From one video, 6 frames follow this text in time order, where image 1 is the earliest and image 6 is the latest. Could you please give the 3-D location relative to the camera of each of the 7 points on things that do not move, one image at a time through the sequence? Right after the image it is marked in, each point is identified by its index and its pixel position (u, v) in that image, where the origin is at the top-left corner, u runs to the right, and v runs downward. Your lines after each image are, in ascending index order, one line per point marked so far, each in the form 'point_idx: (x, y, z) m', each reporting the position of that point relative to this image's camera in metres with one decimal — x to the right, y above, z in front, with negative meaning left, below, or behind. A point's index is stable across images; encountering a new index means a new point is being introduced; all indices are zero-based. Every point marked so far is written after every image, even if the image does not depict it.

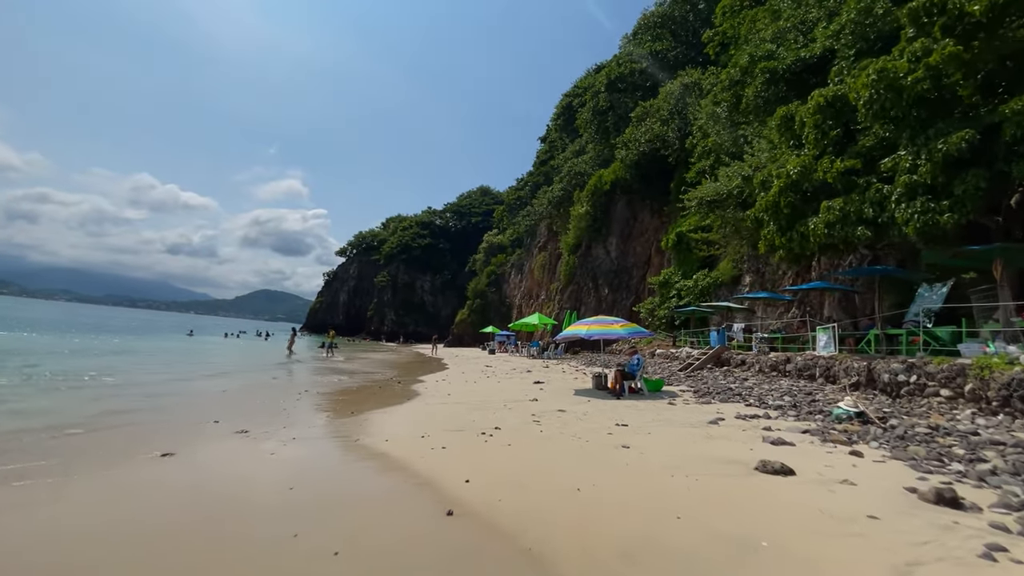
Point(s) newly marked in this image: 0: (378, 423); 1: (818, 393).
0: (-2.7, -2.8, +9.8) m
1: (+7.8, -2.7, +12.4) m
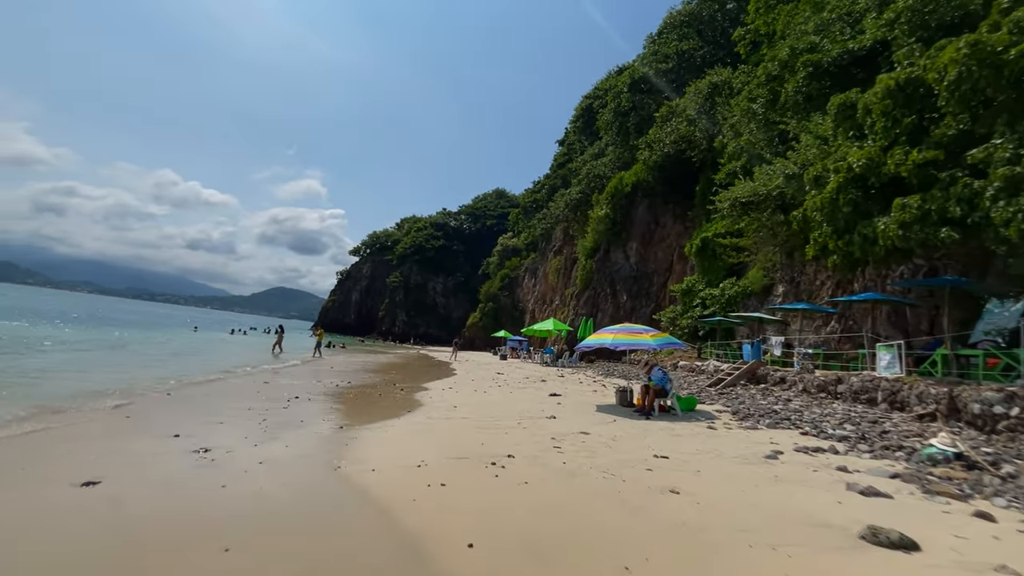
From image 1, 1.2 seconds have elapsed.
0: (-2.4, -2.7, +8.2) m
1: (+8.2, -2.9, +10.5) m
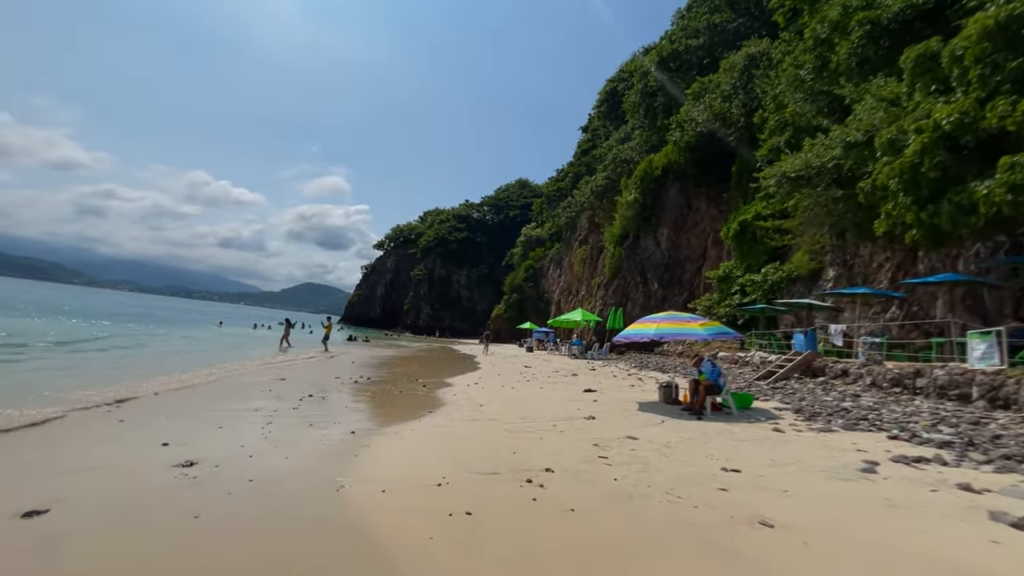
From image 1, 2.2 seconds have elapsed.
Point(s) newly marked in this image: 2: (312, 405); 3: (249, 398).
0: (-1.9, -2.4, +7.1) m
1: (+8.8, -2.5, +8.9) m
2: (-4.5, -2.6, +10.8) m
3: (-6.0, -2.6, +11.1) m
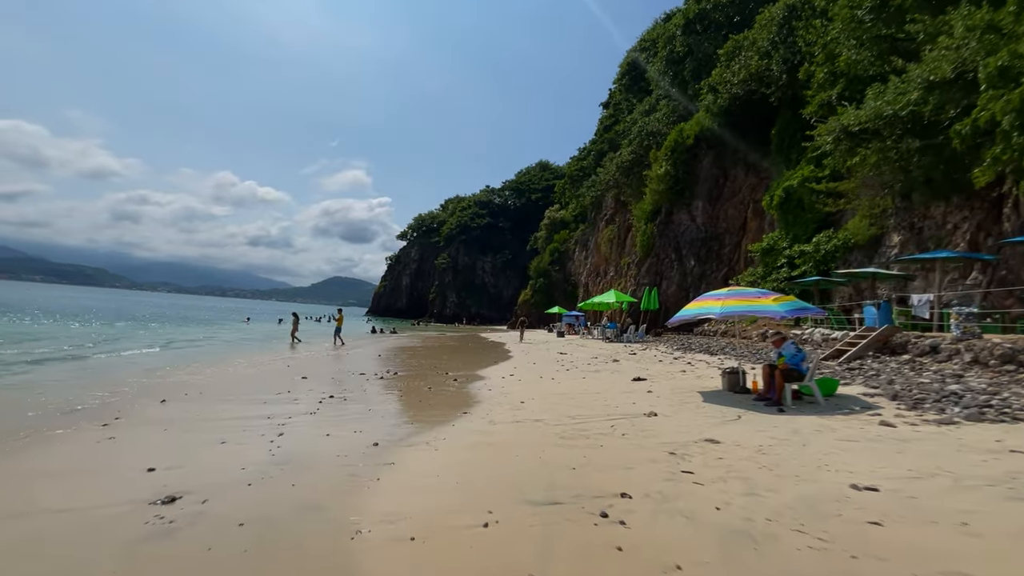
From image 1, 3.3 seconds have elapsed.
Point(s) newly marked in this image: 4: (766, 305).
0: (-1.2, -2.2, +5.7) m
1: (+9.6, -1.8, +7.0) m
2: (-3.6, -2.4, +9.6) m
3: (-5.1, -2.4, +10.0) m
4: (+5.2, -0.4, +10.0) m
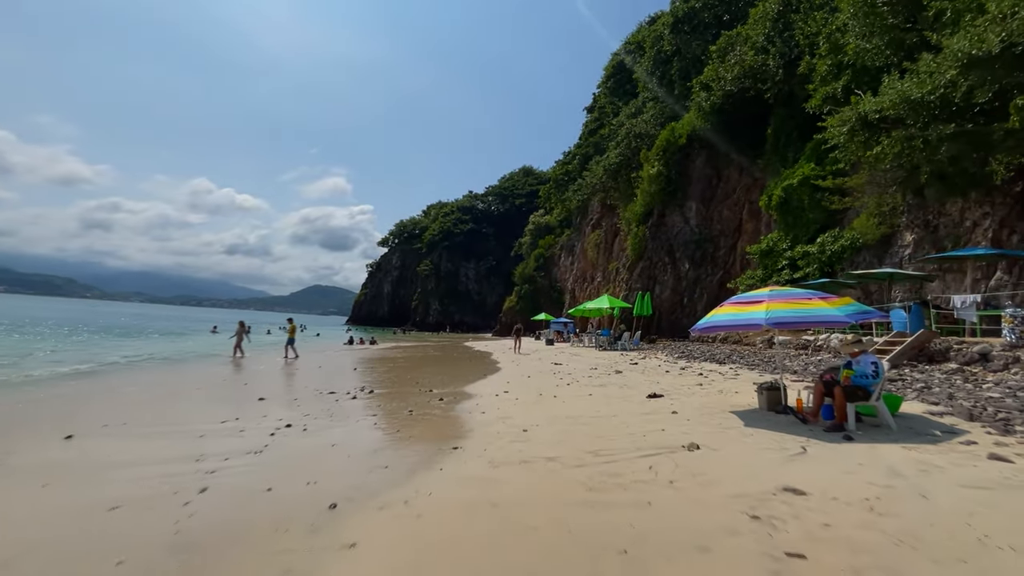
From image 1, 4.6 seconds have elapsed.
0: (-1.0, -2.2, +3.8) m
1: (+9.7, -1.7, +5.4) m
2: (-3.6, -2.4, +7.5) m
3: (-5.1, -2.4, +7.9) m
4: (+5.2, -0.4, +8.3) m
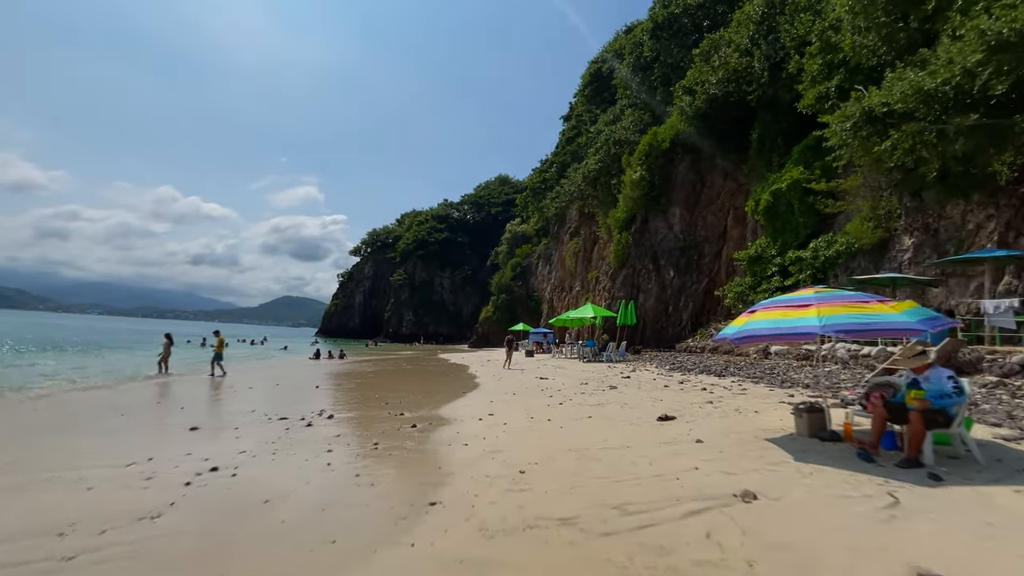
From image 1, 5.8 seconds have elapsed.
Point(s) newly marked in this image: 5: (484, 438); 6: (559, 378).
0: (-0.9, -2.1, +1.9) m
1: (+9.7, -1.6, +4.1) m
2: (-3.6, -2.4, +5.6) m
3: (-5.2, -2.5, +5.8) m
4: (+5.1, -0.4, +6.8) m
5: (-0.5, -2.6, +8.4) m
6: (+1.8, -3.5, +18.9) m
